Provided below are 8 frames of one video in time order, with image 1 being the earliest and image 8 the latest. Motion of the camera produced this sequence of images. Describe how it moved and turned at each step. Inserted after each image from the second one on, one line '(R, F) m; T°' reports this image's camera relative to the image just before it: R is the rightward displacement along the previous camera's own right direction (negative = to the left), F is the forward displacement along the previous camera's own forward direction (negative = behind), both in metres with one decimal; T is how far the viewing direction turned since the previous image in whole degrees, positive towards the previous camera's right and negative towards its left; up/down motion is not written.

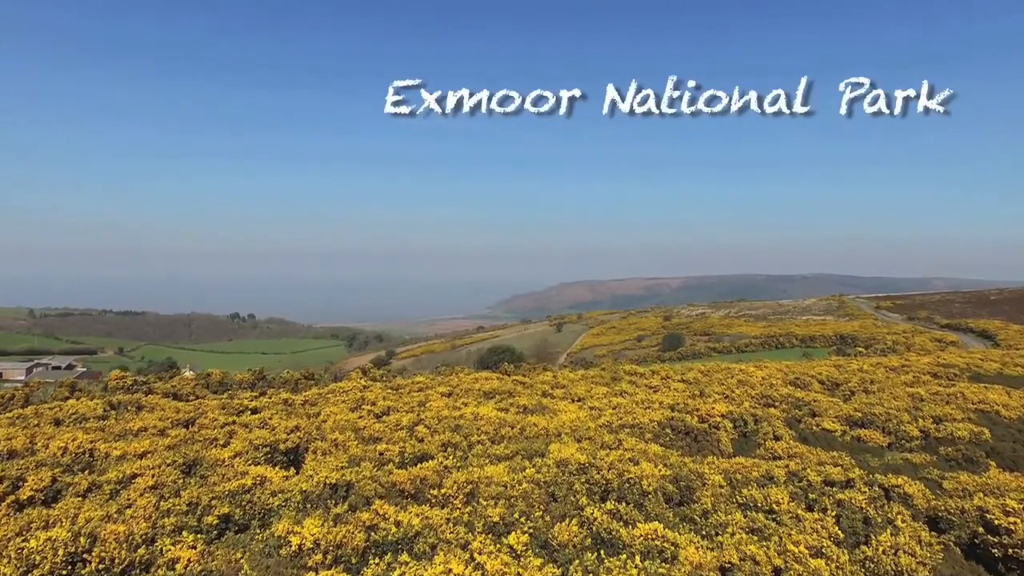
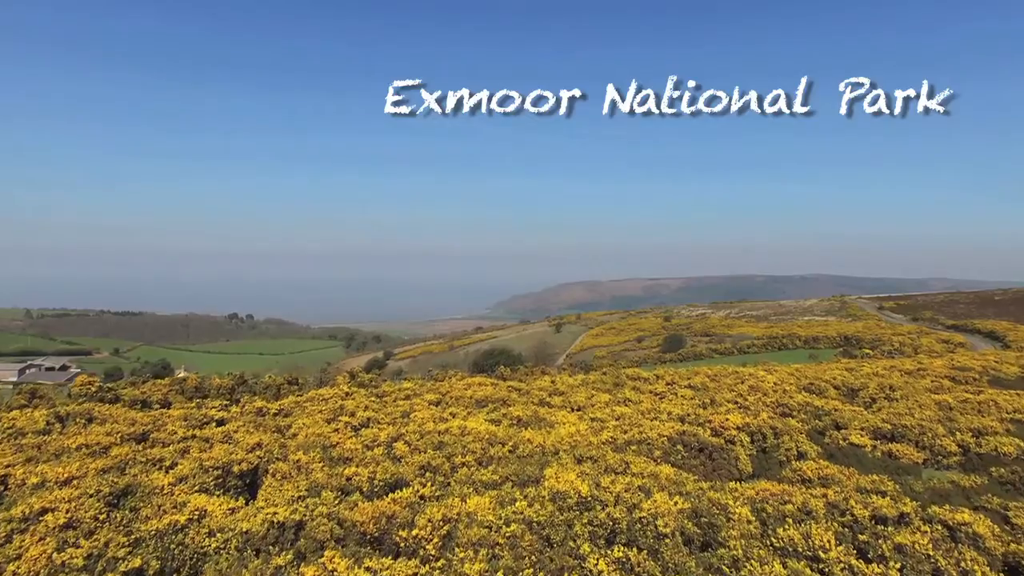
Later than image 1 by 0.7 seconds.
(+0.1, +0.8) m; 0°
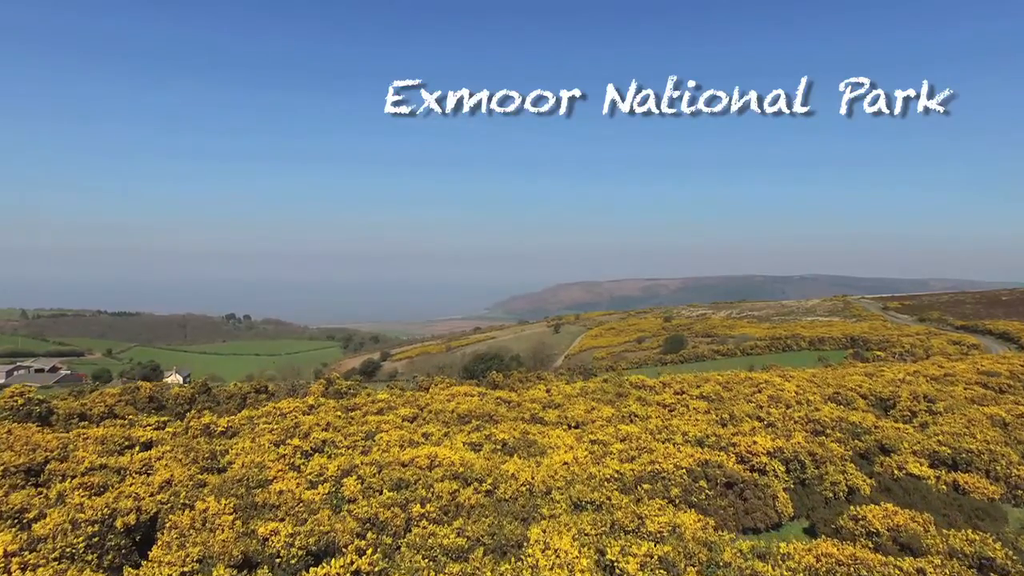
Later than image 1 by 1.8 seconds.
(+0.2, +1.3) m; 0°
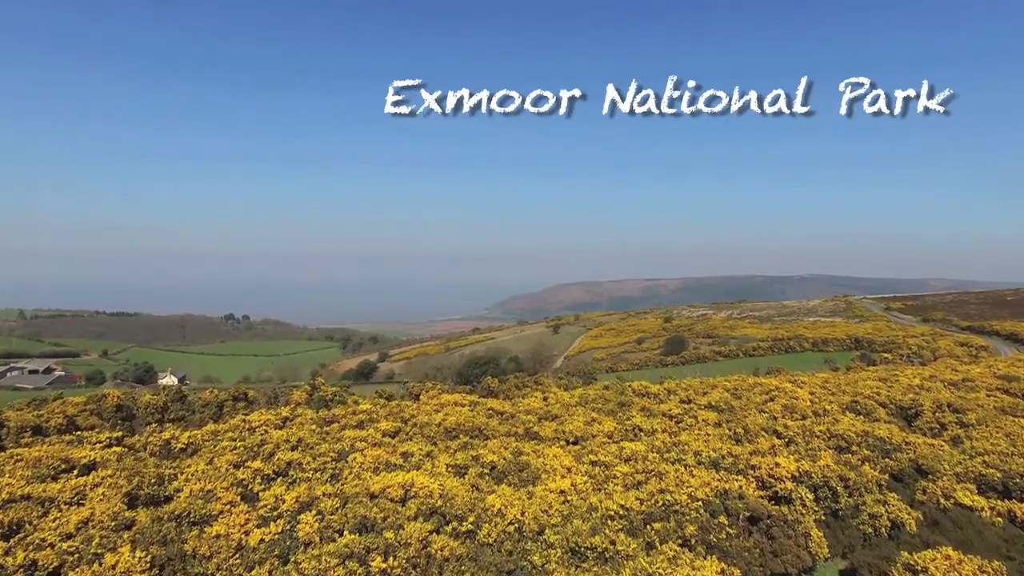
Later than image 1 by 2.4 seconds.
(+0.1, +0.8) m; 0°
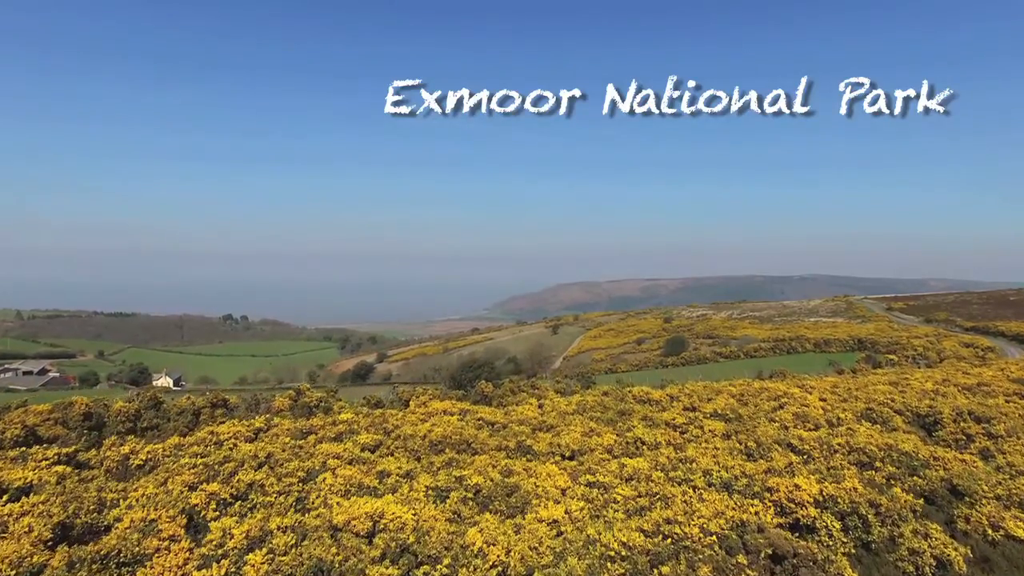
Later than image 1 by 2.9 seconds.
(+0.1, +0.6) m; 0°
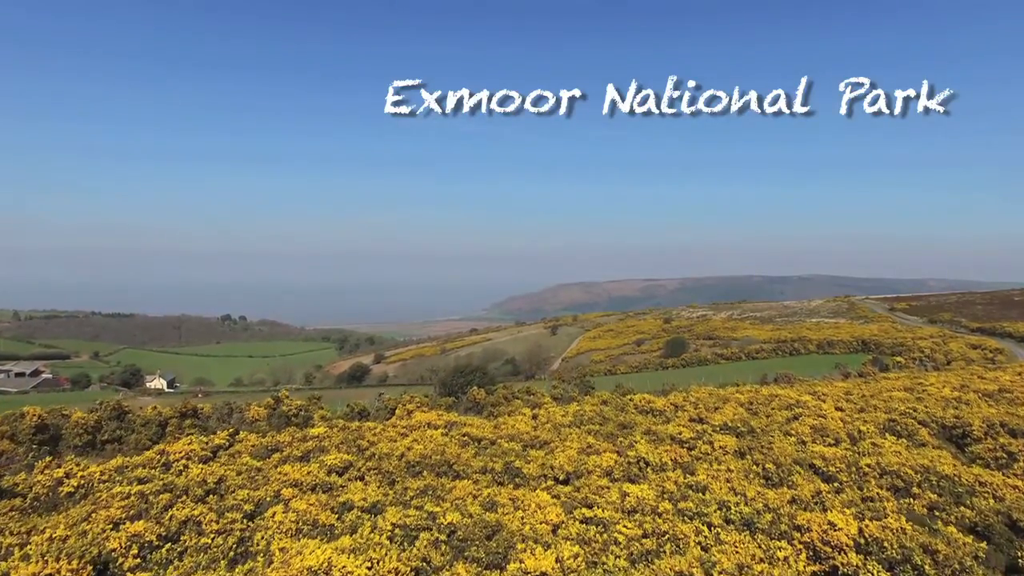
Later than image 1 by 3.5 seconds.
(+0.1, +0.8) m; 0°
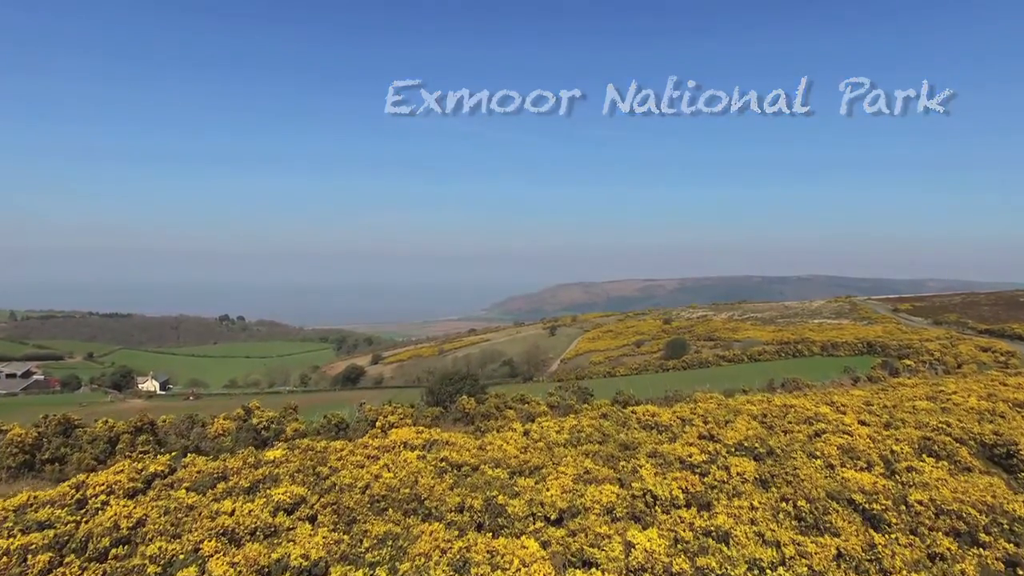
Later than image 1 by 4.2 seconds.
(+0.2, +1.0) m; 0°
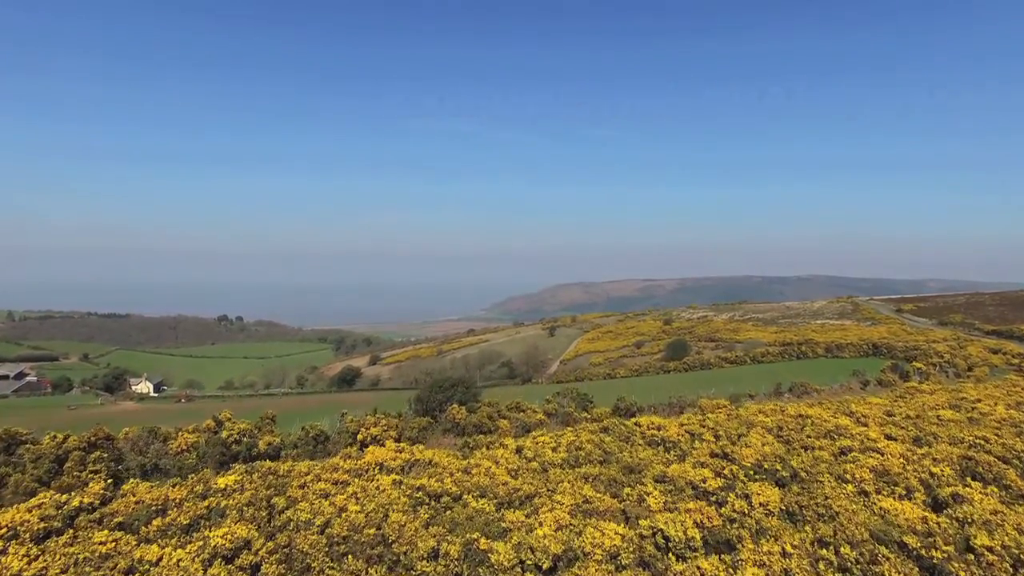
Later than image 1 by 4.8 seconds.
(+0.1, +0.9) m; 0°
